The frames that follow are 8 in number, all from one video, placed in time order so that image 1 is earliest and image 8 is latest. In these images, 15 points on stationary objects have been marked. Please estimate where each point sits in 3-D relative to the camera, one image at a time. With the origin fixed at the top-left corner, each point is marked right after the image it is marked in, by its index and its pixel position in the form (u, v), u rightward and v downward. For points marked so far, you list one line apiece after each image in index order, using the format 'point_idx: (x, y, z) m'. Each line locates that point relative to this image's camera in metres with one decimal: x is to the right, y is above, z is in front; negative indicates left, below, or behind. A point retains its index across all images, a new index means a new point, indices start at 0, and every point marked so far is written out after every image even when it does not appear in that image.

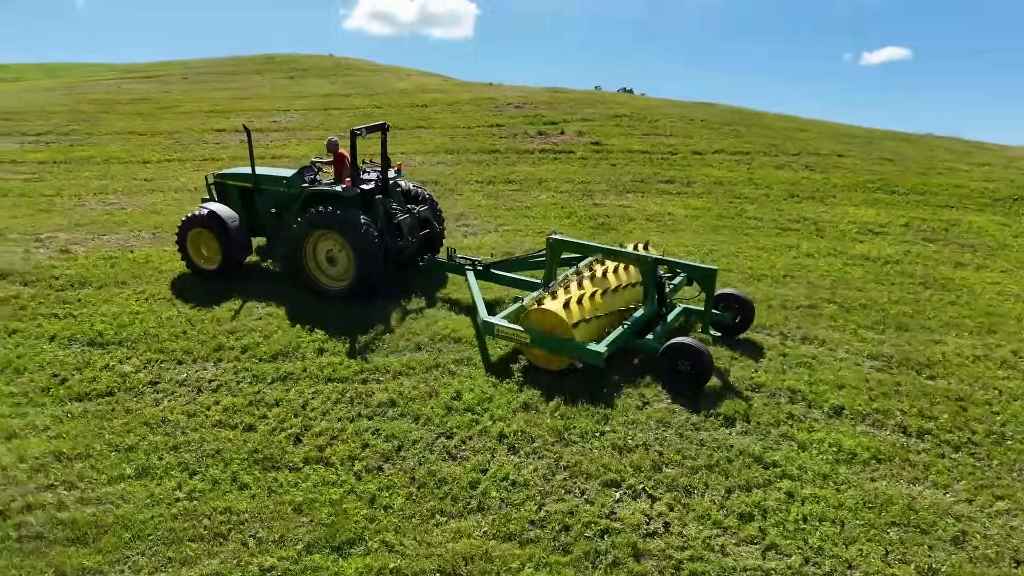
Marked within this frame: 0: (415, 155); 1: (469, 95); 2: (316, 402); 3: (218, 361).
0: (-1.7, +2.4, +13.2) m
1: (-1.0, +4.9, +18.9) m
2: (-1.3, -0.8, +5.0) m
3: (-2.2, -0.5, +5.6) m
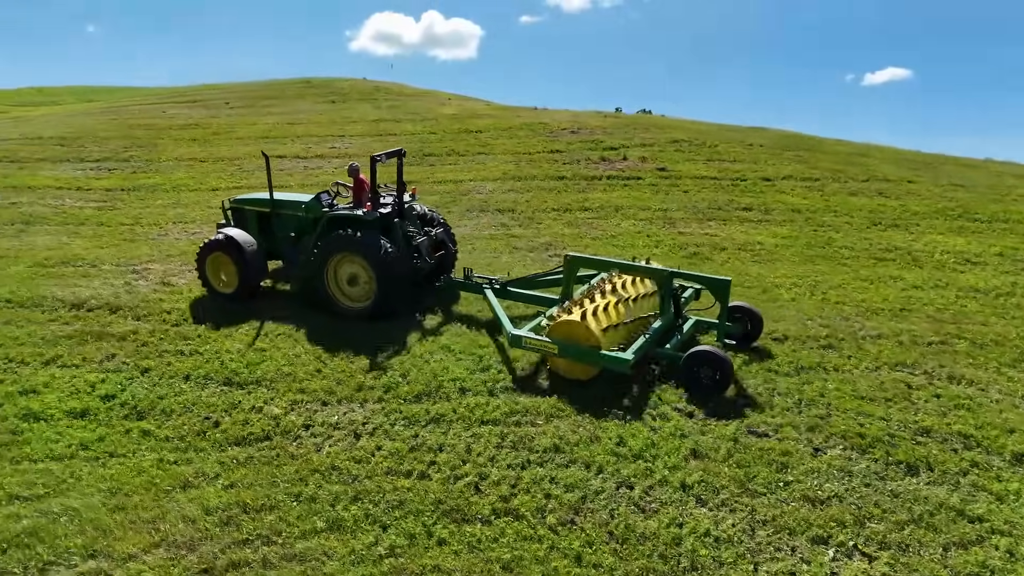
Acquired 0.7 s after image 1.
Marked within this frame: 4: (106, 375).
0: (-0.4, +1.9, +13.1) m
1: (+0.3, +4.3, +18.8) m
2: (-0.2, -1.0, +4.8) m
3: (-1.1, -0.8, +5.4) m
4: (-3.2, -0.7, +5.8) m
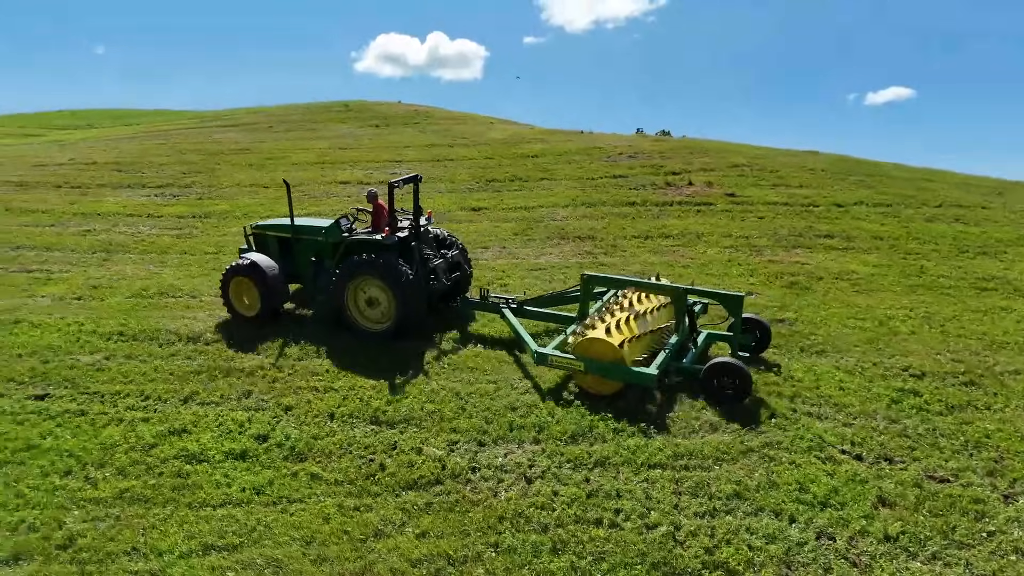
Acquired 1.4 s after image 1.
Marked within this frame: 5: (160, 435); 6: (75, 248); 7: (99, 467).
0: (+0.8, +1.4, +13.0) m
1: (+1.6, +3.7, +18.8) m
2: (+0.9, -1.3, +4.7) m
3: (+0.1, -1.1, +5.3) m
4: (-2.0, -1.0, +5.7) m
5: (-2.5, -1.1, +5.4) m
6: (-6.7, +0.6, +11.4) m
7: (-2.7, -1.2, +4.9) m
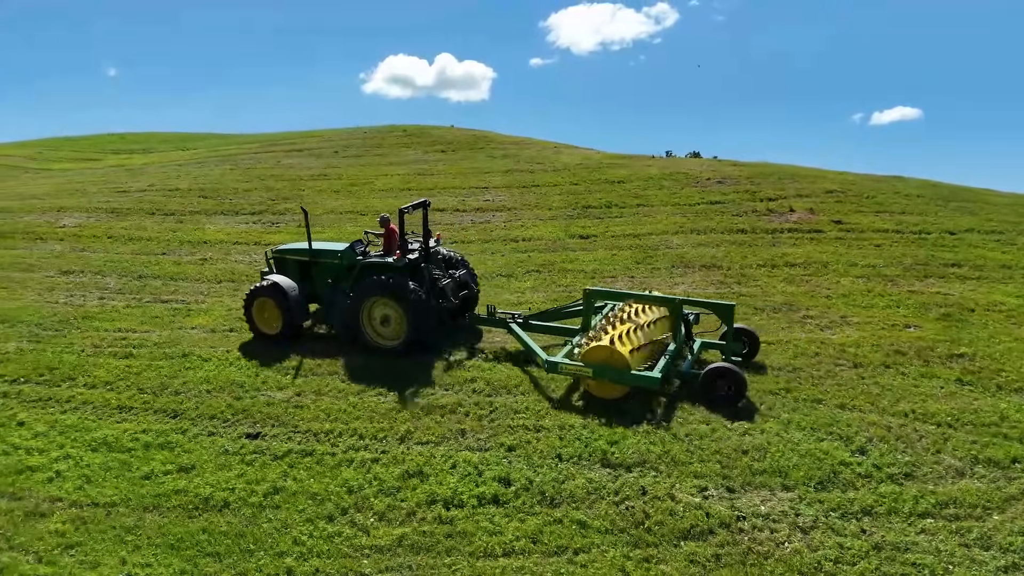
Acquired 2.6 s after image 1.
0: (+2.7, +0.9, +12.9) m
1: (+3.7, +3.0, +18.8) m
2: (+2.6, -1.6, +4.5) m
3: (+1.8, -1.4, +5.2) m
4: (-0.3, -1.3, +5.6) m
5: (-0.8, -1.3, +5.3) m
6: (-4.8, +0.2, +11.4) m
7: (-1.0, -1.5, +4.9) m
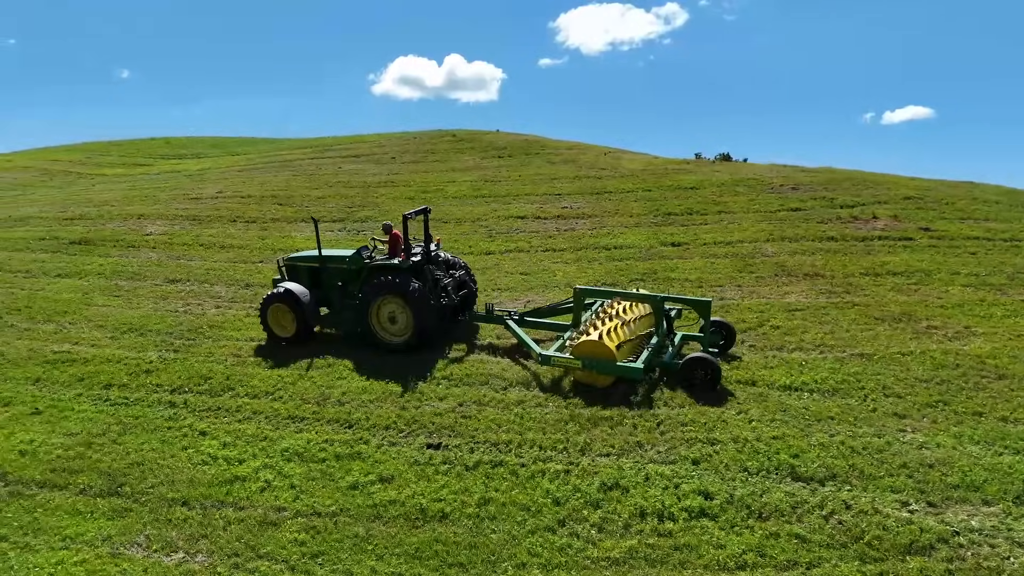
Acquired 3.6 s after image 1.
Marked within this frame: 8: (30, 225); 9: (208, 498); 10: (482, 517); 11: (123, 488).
0: (+4.3, +0.8, +13.0) m
1: (+5.4, +2.9, +18.8) m
2: (+4.1, -1.7, +4.6) m
3: (+3.2, -1.5, +5.2) m
4: (+1.2, -1.4, +5.7) m
5: (+0.6, -1.5, +5.4) m
6: (-3.2, 0.0, +11.6) m
7: (+0.4, -1.6, +5.0) m
8: (-11.6, +1.5, +18.1) m
9: (-2.2, -1.5, +5.4) m
10: (-0.2, -1.6, +5.1) m
11: (-2.9, -1.5, +5.6) m
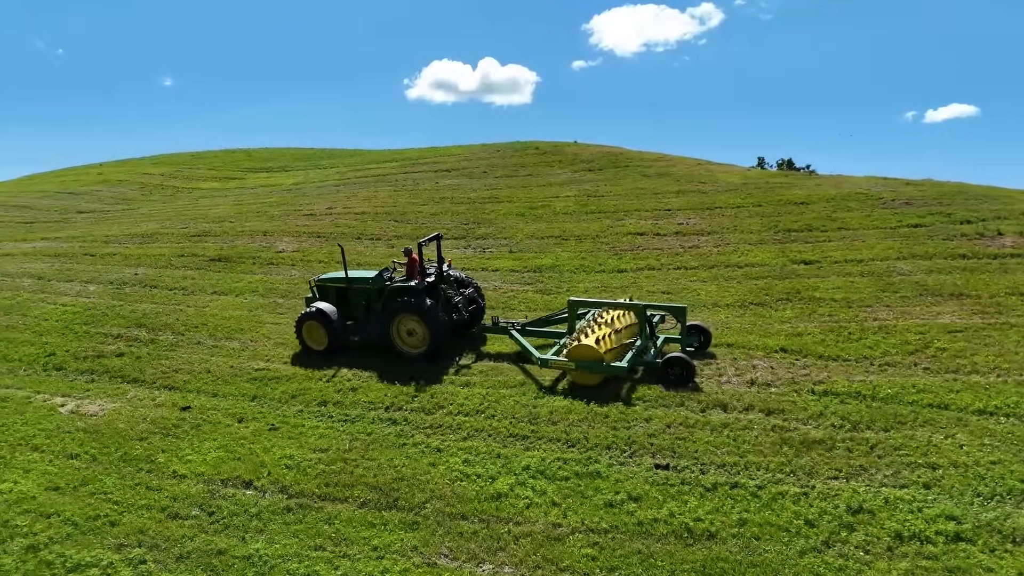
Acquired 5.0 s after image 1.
0: (+6.7, +0.5, +13.1) m
1: (+8.1, +2.5, +18.9) m
2: (+6.0, -2.0, +4.8) m
3: (+5.2, -1.8, +5.4) m
4: (+3.1, -1.6, +6.1) m
5: (+2.6, -1.7, +5.8) m
6: (-0.9, -0.3, +12.2) m
7: (+2.4, -1.8, +5.4) m
8: (-8.9, +1.2, +19.1) m
9: (-0.2, -1.8, +5.9) m
10: (+1.7, -1.8, +5.5) m
11: (-0.9, -1.8, +6.1) m
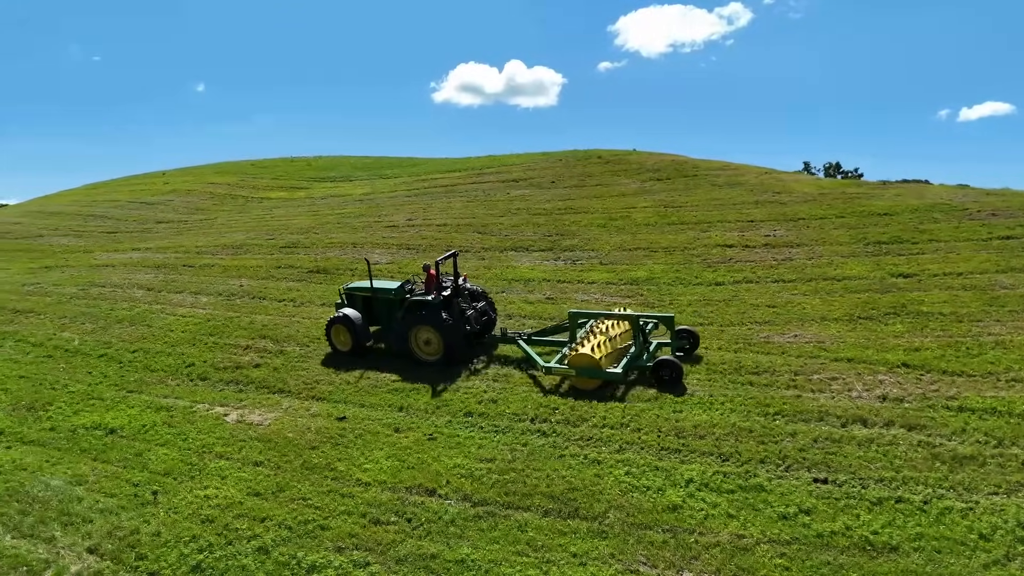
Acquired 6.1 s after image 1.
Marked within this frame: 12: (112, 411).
0: (+8.5, +0.2, +13.2) m
1: (+10.2, +2.3, +18.9) m
2: (+7.4, -2.2, +4.9) m
3: (+6.7, -2.0, +5.6) m
4: (+4.7, -1.9, +6.3) m
5: (+4.1, -1.9, +6.0) m
6: (+0.9, -0.5, +12.6) m
7: (+3.8, -2.0, +5.7) m
8: (-6.8, +1.0, +19.9) m
9: (+1.3, -2.0, +6.3) m
10: (+3.2, -2.0, +5.8) m
11: (+0.6, -2.0, +6.5) m
12: (-5.0, -1.5, +9.4) m
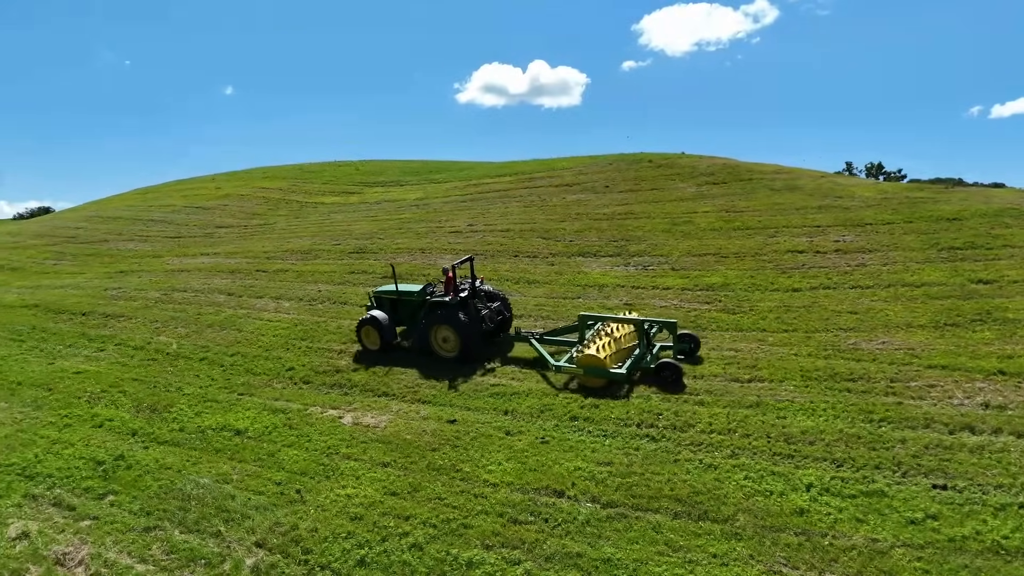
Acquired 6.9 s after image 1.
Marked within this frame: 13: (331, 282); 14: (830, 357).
0: (+10.0, +0.1, +13.2) m
1: (+11.8, +2.2, +18.8) m
2: (+8.6, -2.3, +4.9) m
3: (+7.8, -2.1, +5.7) m
4: (+5.9, -2.0, +6.4) m
5: (+5.3, -2.0, +6.2) m
6: (+2.3, -0.6, +12.9) m
7: (+5.0, -2.2, +5.8) m
8: (-5.1, +0.8, +20.4) m
9: (+2.5, -2.1, +6.5) m
10: (+4.4, -2.1, +6.0) m
11: (+1.8, -2.1, +6.8) m
12: (-3.7, -1.7, +9.9) m
13: (-4.3, +0.1, +17.6) m
14: (+4.6, -1.0, +10.7) m
